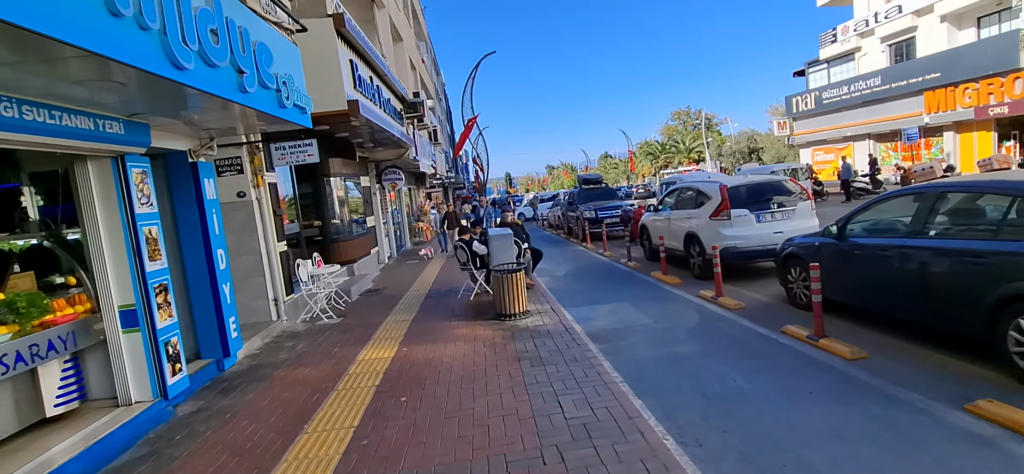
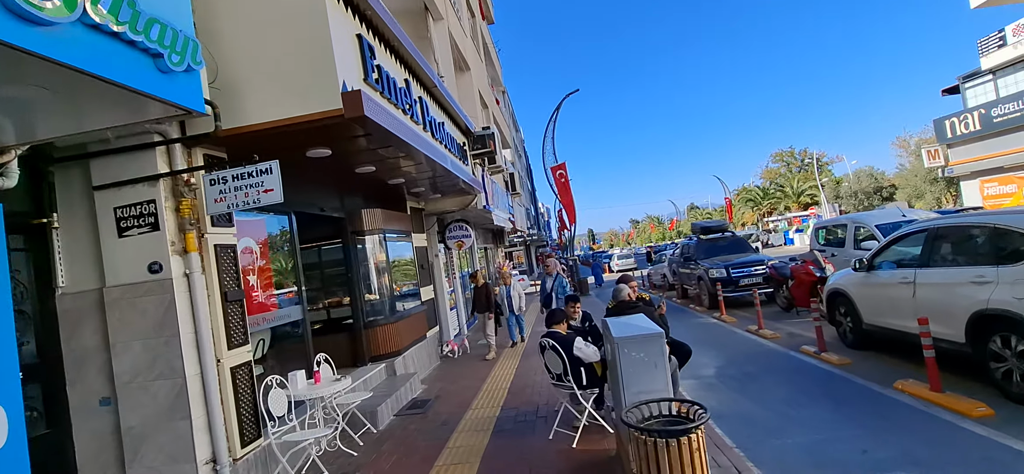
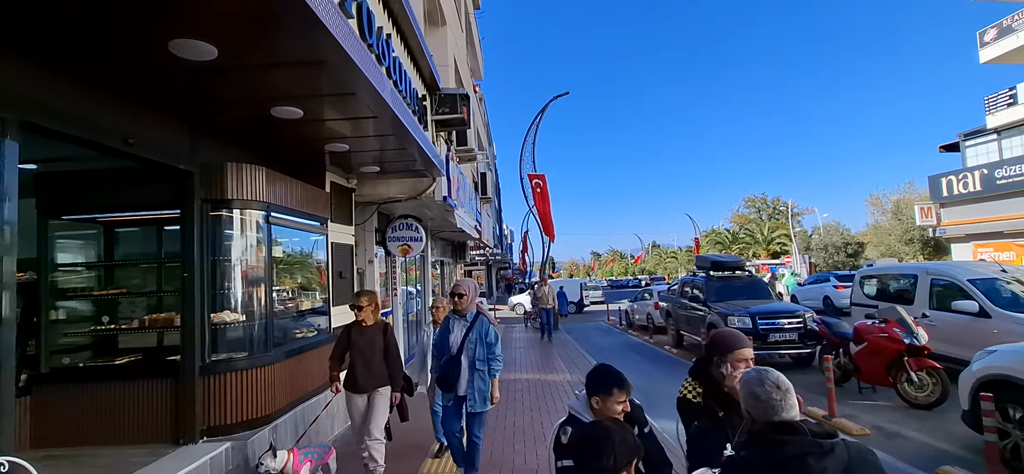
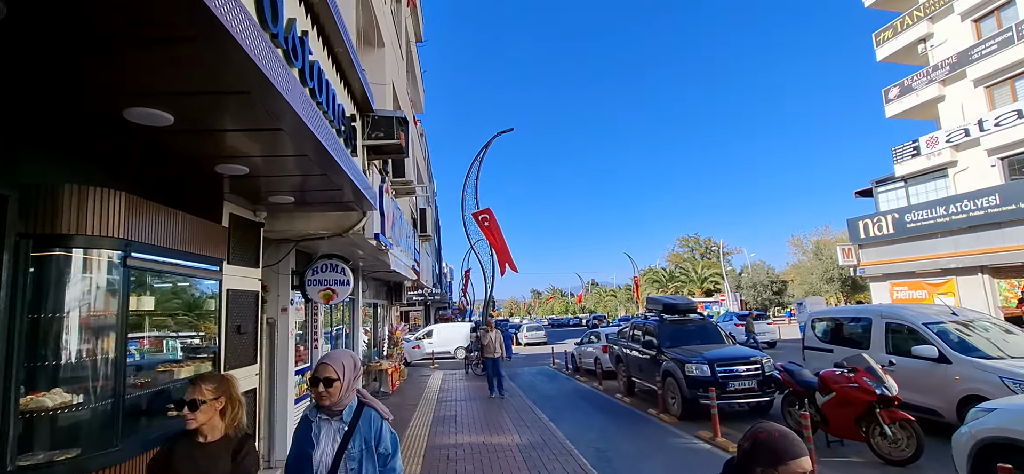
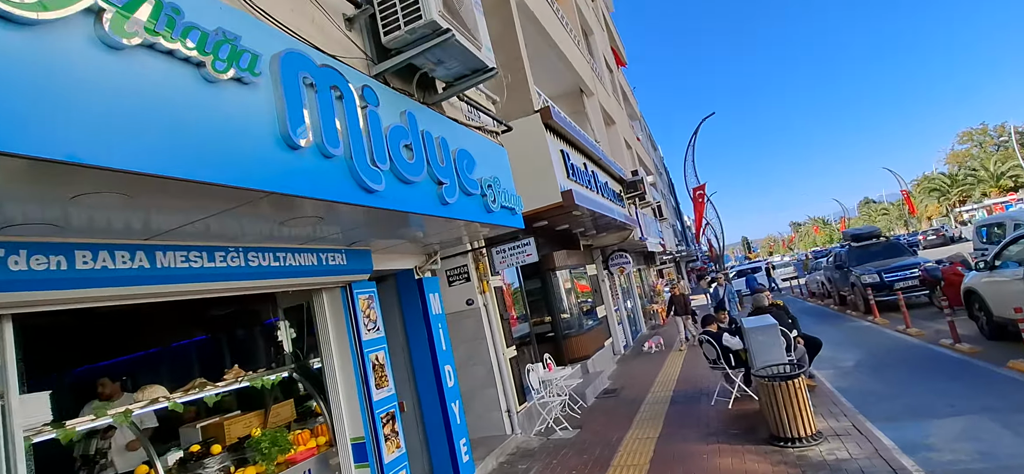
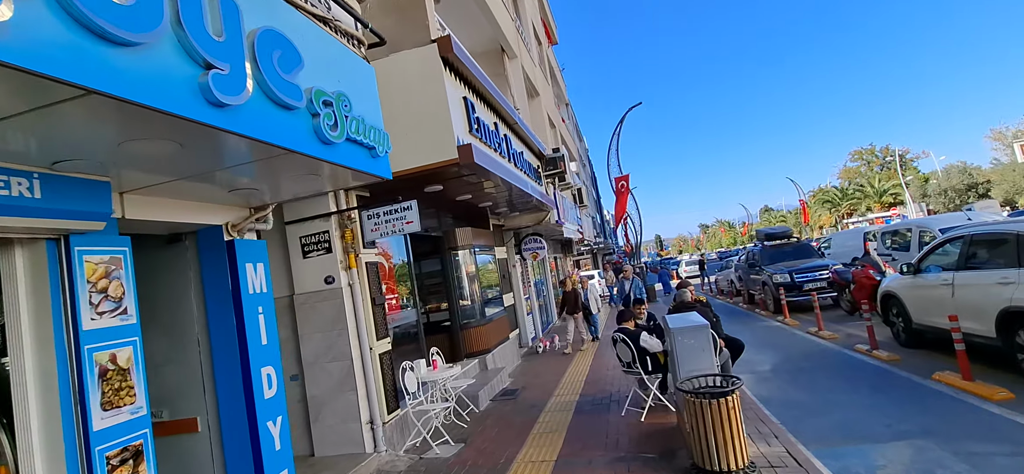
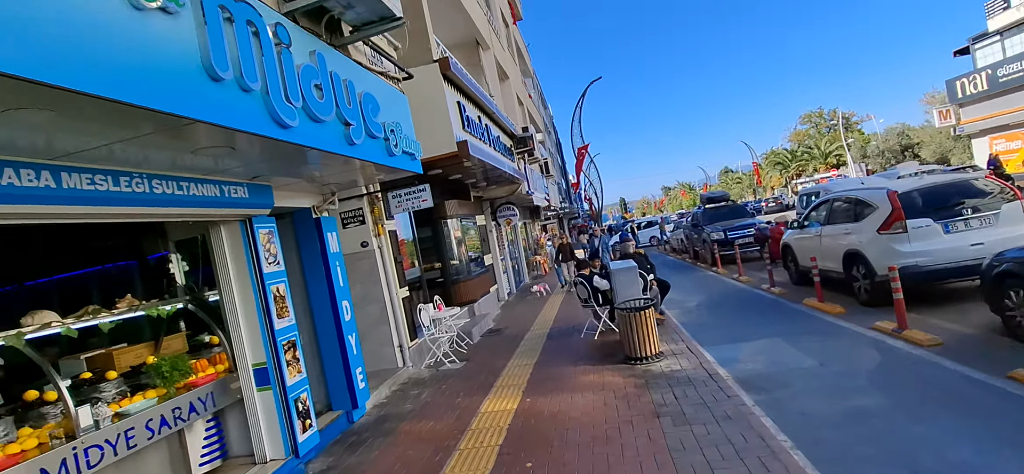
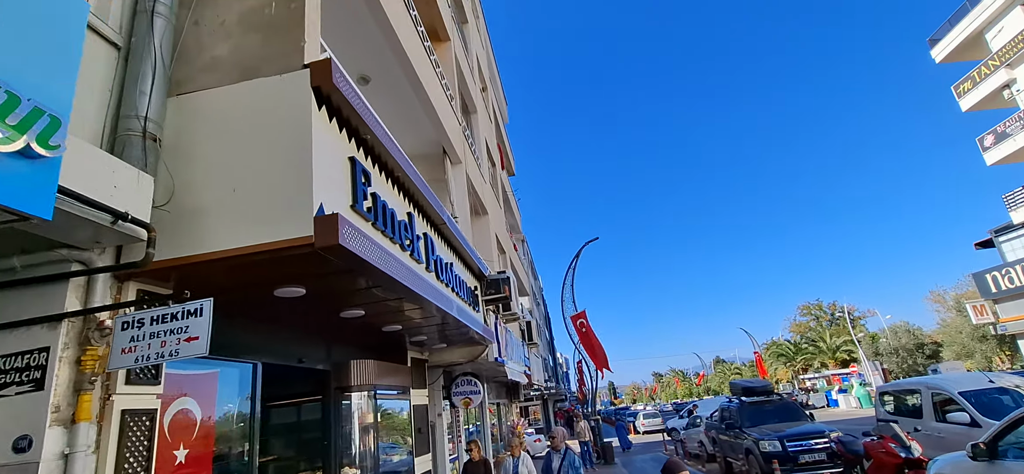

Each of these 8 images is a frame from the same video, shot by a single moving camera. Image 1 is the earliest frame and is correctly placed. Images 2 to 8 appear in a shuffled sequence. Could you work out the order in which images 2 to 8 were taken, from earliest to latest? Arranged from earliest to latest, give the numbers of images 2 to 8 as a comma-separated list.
7, 5, 6, 2, 8, 3, 4
